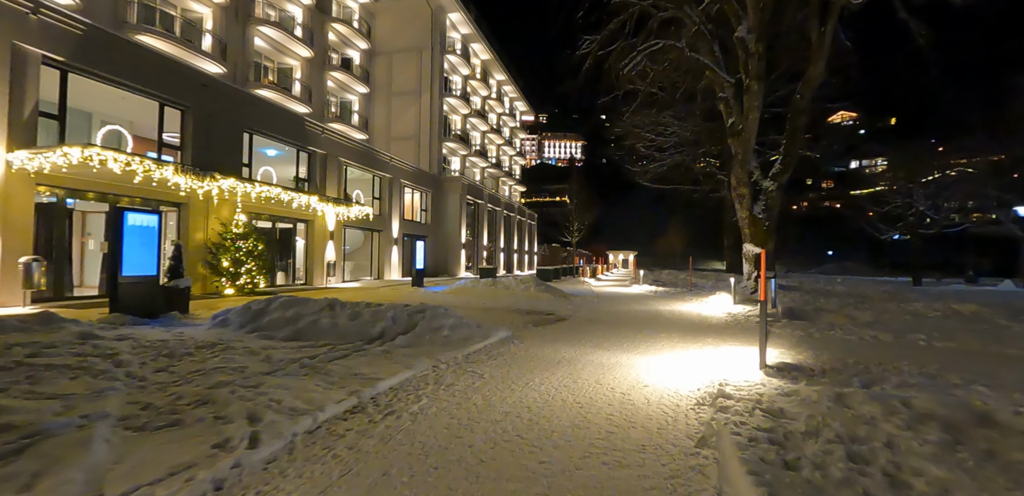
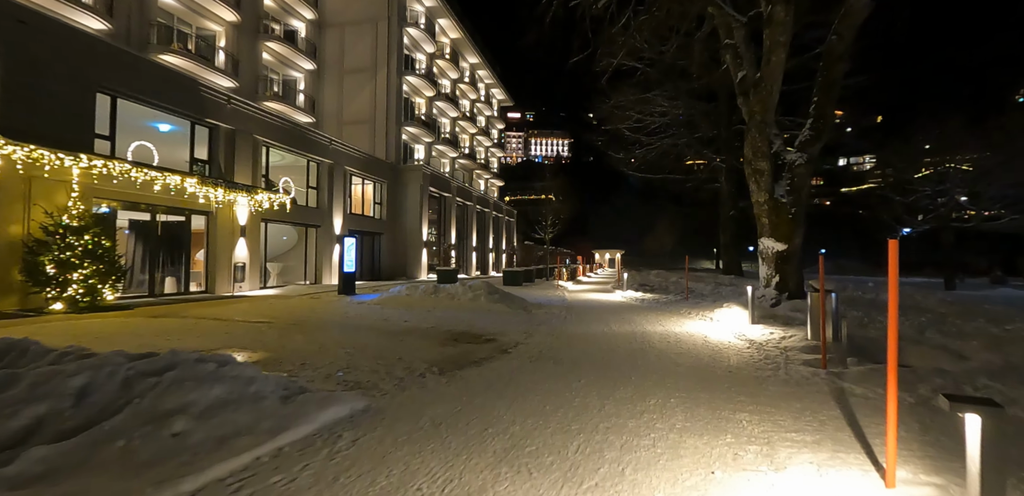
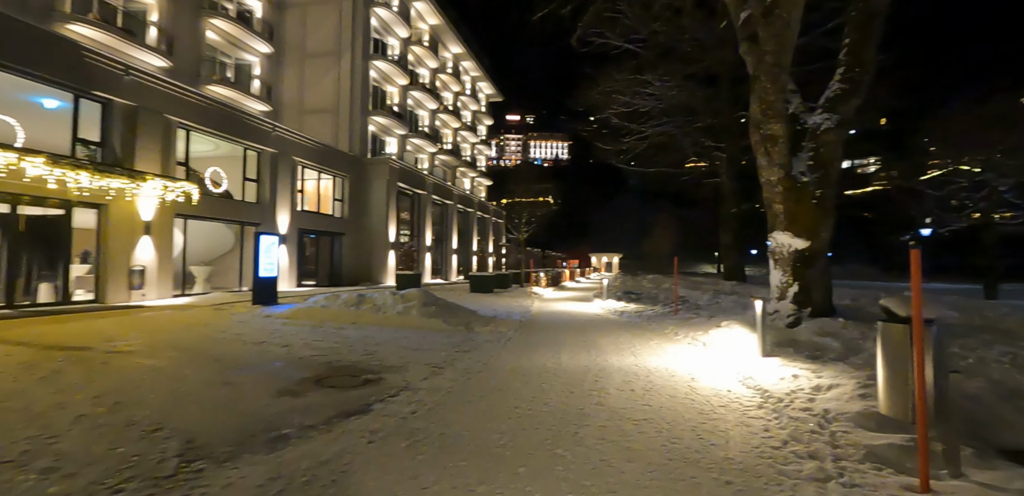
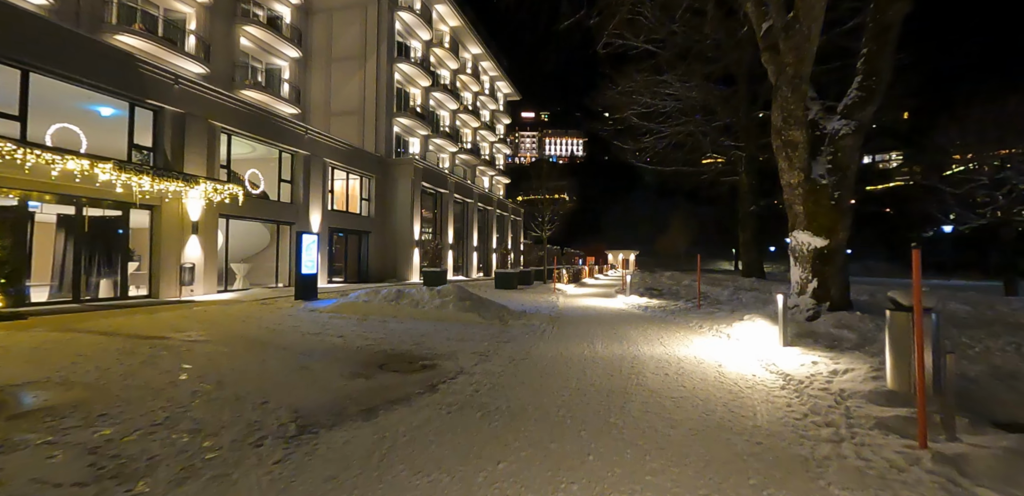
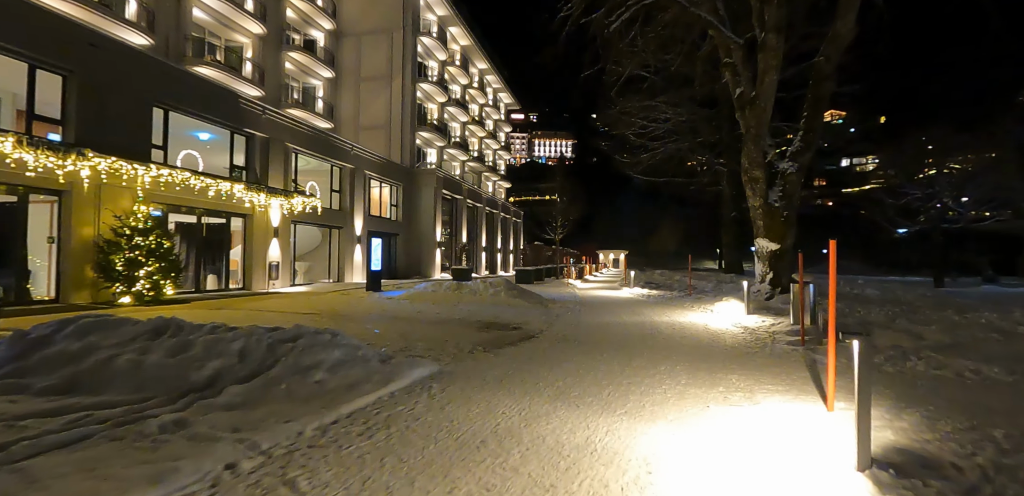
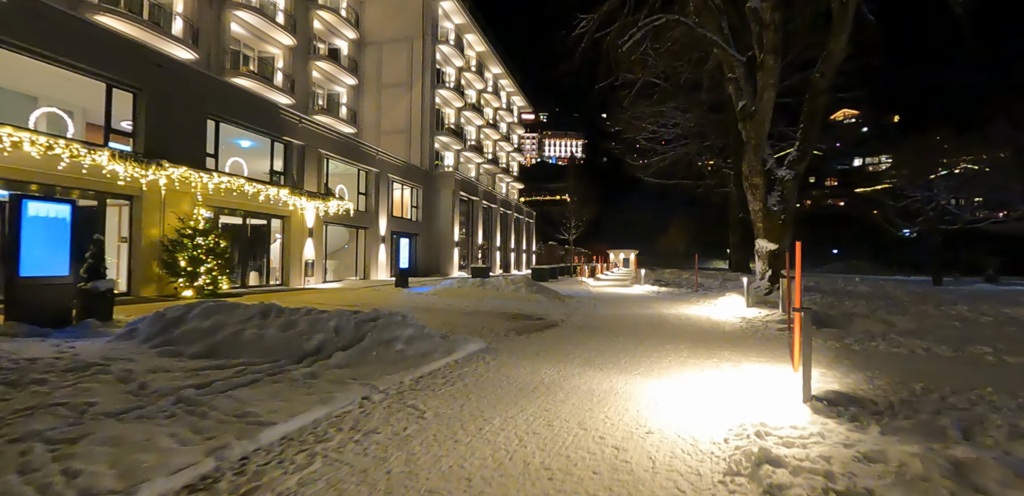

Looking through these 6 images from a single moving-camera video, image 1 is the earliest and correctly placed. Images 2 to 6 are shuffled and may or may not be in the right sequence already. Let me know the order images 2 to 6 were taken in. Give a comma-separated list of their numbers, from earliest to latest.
6, 5, 2, 4, 3
